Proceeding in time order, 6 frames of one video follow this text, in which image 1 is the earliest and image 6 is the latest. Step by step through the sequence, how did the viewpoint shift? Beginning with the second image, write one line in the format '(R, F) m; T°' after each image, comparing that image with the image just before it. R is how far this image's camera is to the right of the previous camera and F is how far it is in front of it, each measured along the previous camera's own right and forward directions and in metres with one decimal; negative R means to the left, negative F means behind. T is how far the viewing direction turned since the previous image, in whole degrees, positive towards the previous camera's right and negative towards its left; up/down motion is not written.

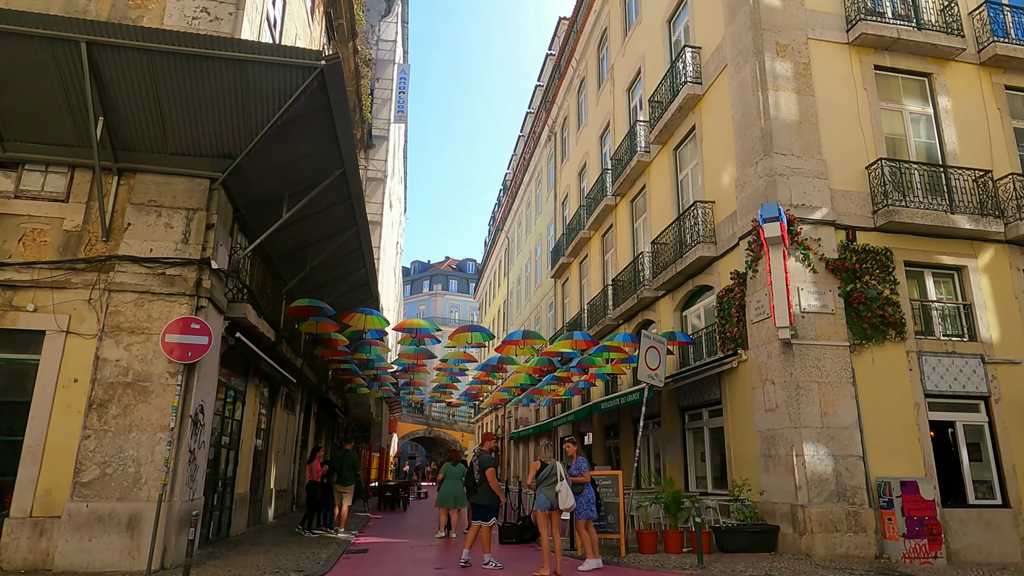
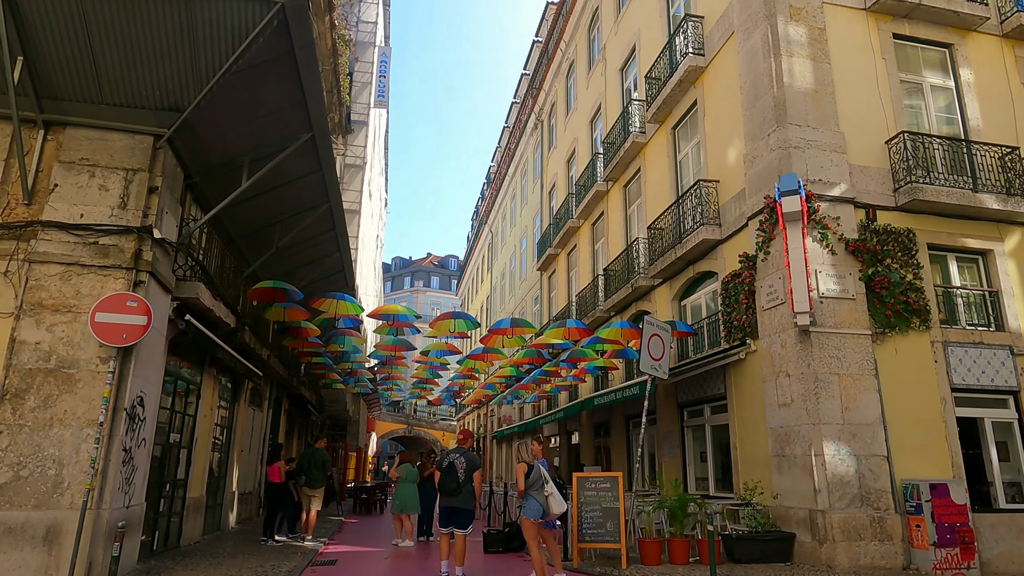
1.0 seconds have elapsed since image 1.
(-0.1, +1.1) m; +2°
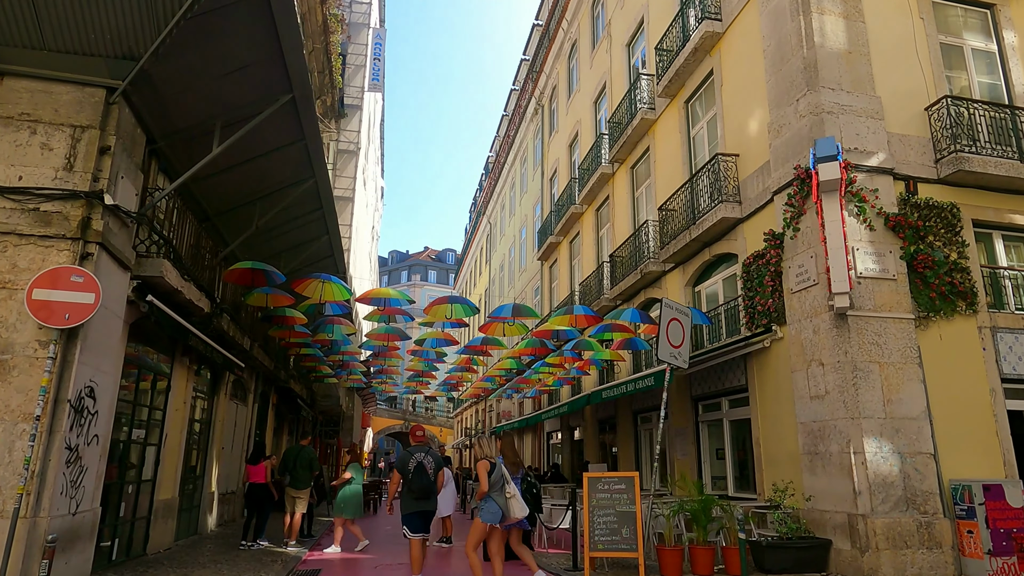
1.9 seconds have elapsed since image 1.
(-0.1, +0.9) m; 0°
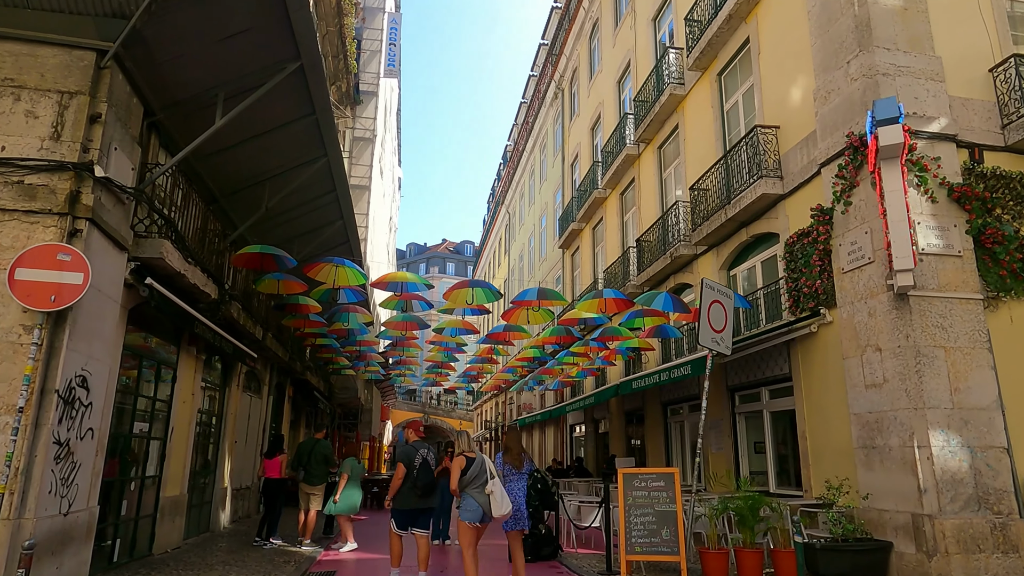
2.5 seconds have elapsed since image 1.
(-0.1, +0.6) m; -2°
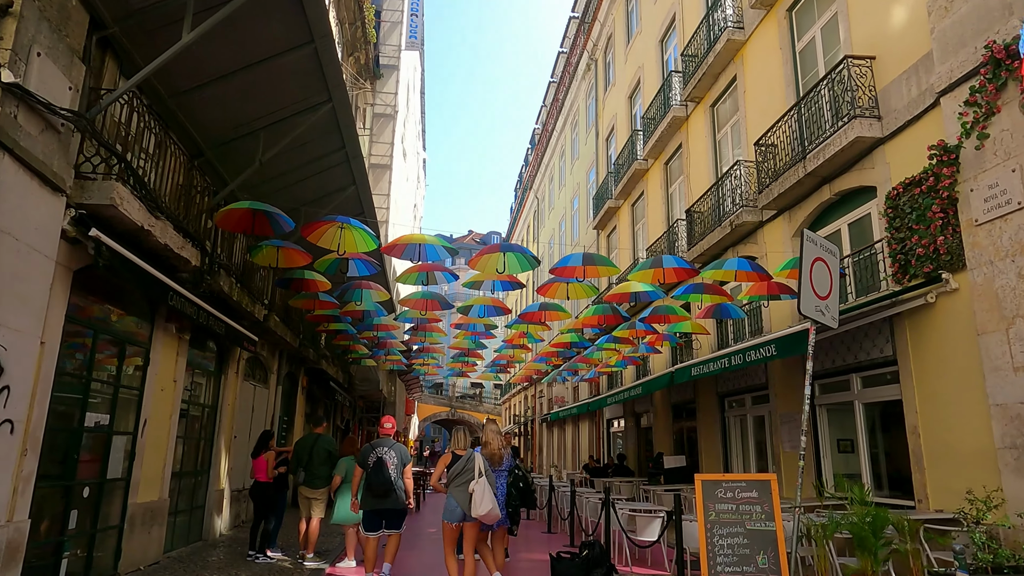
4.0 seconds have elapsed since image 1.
(-0.2, +1.6) m; -2°
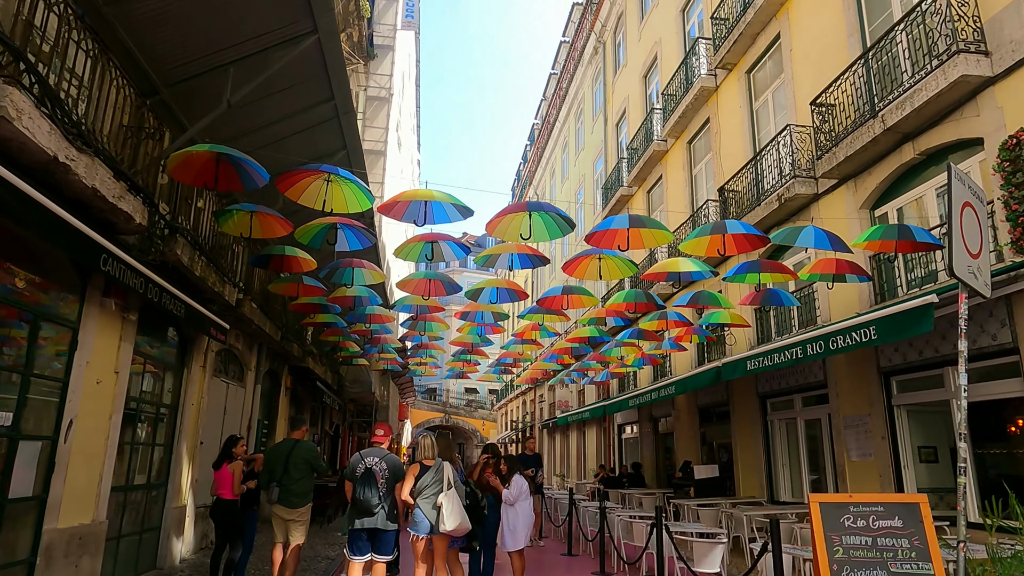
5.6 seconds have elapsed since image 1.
(-0.3, +1.5) m; +1°
